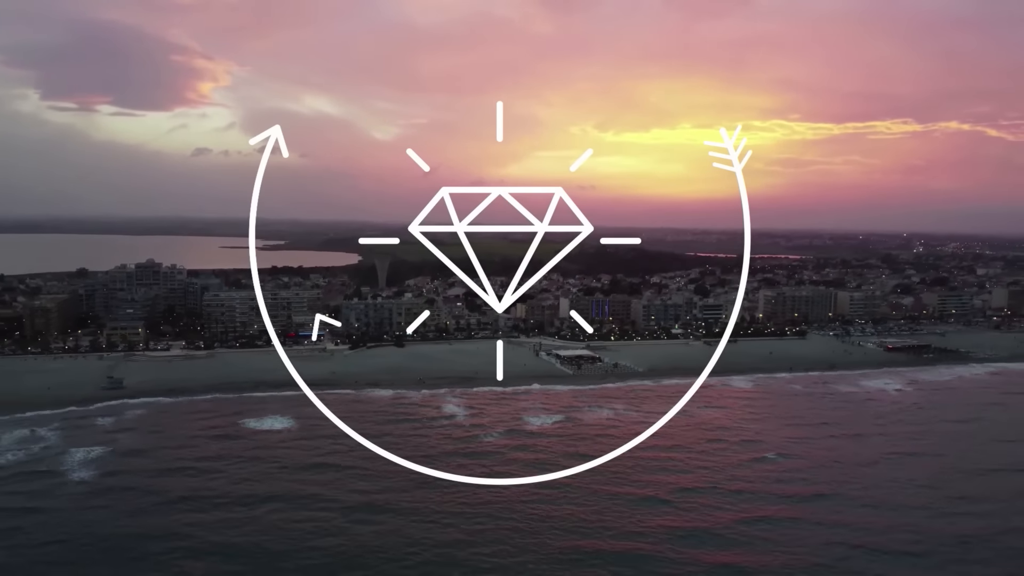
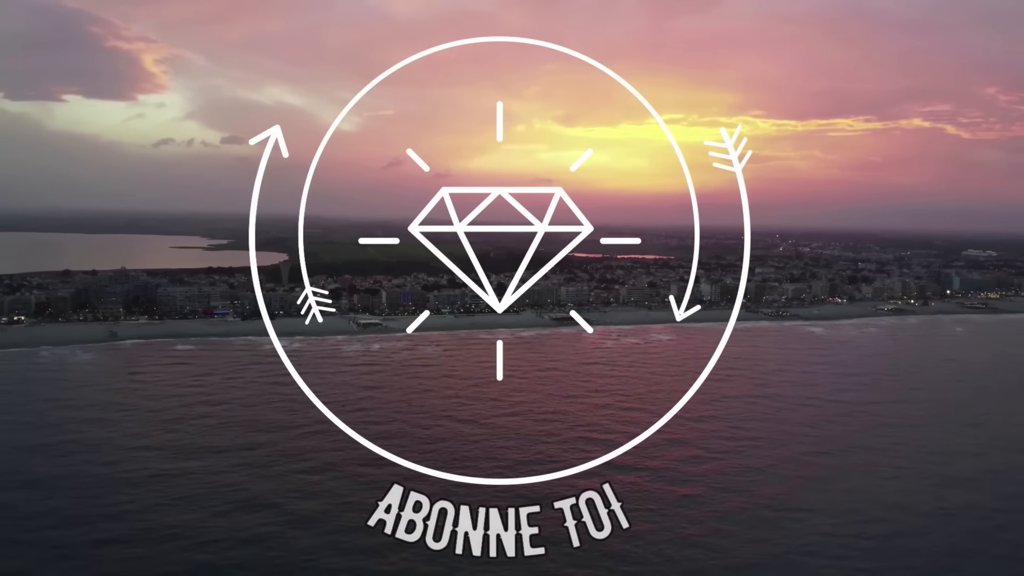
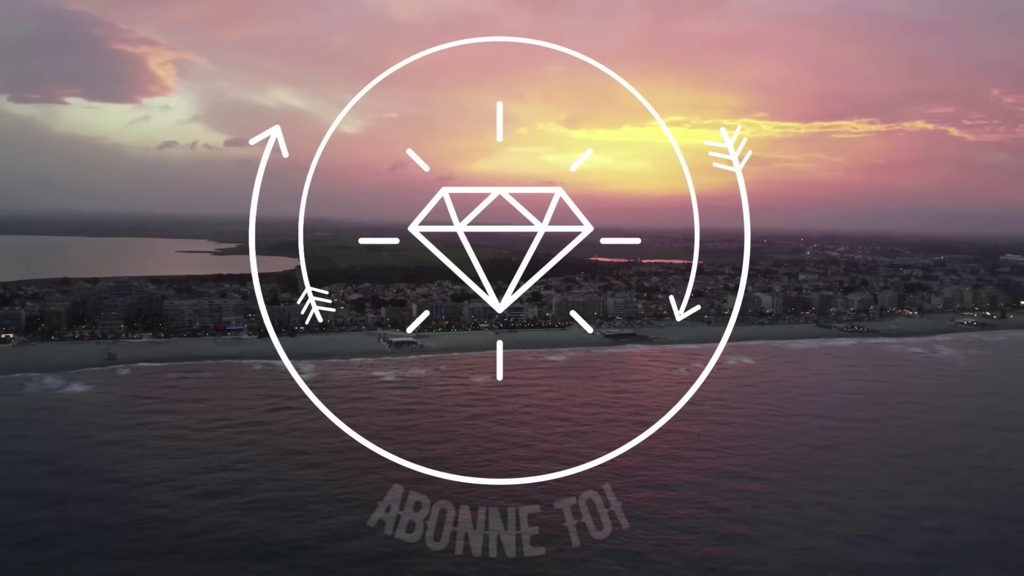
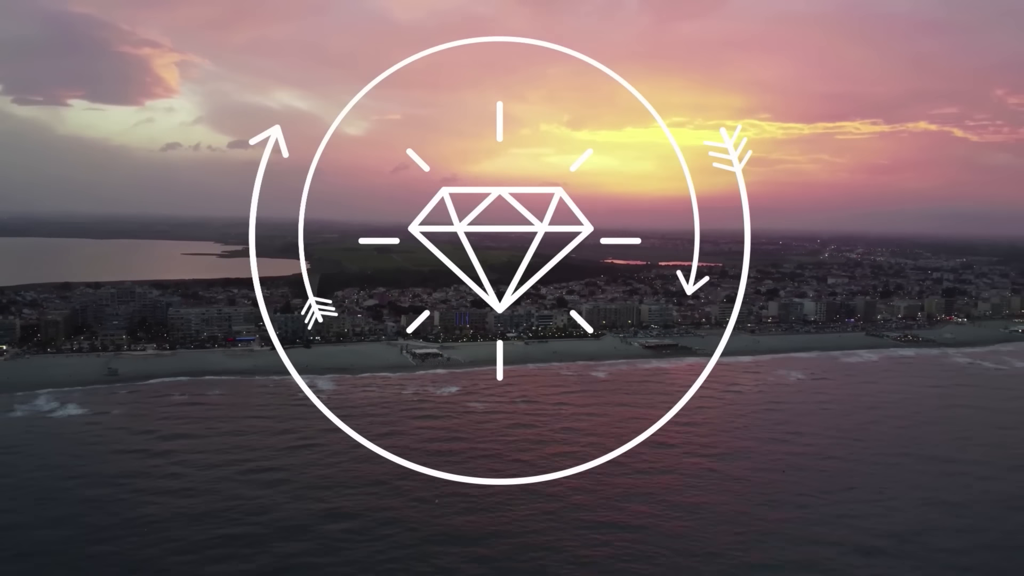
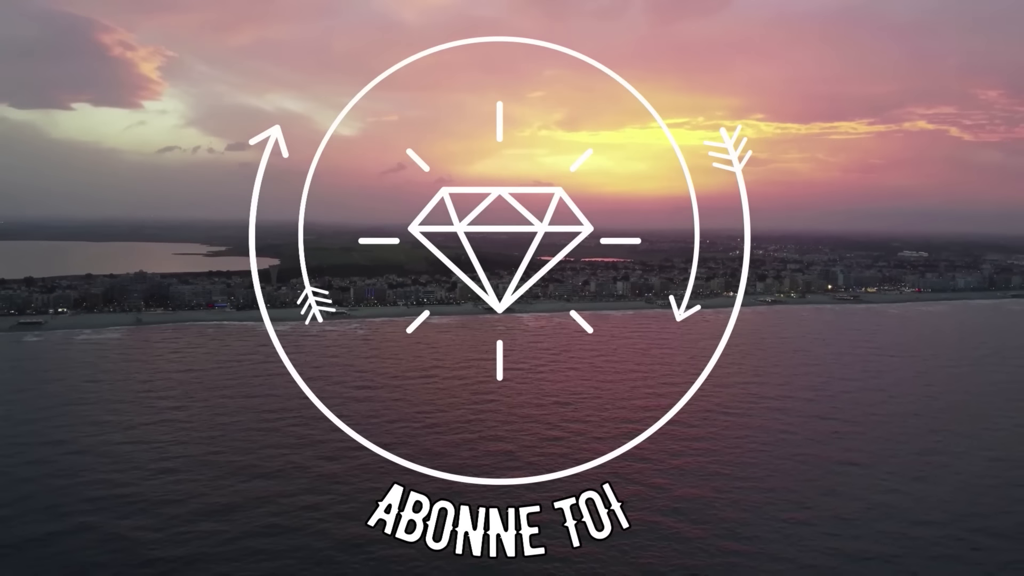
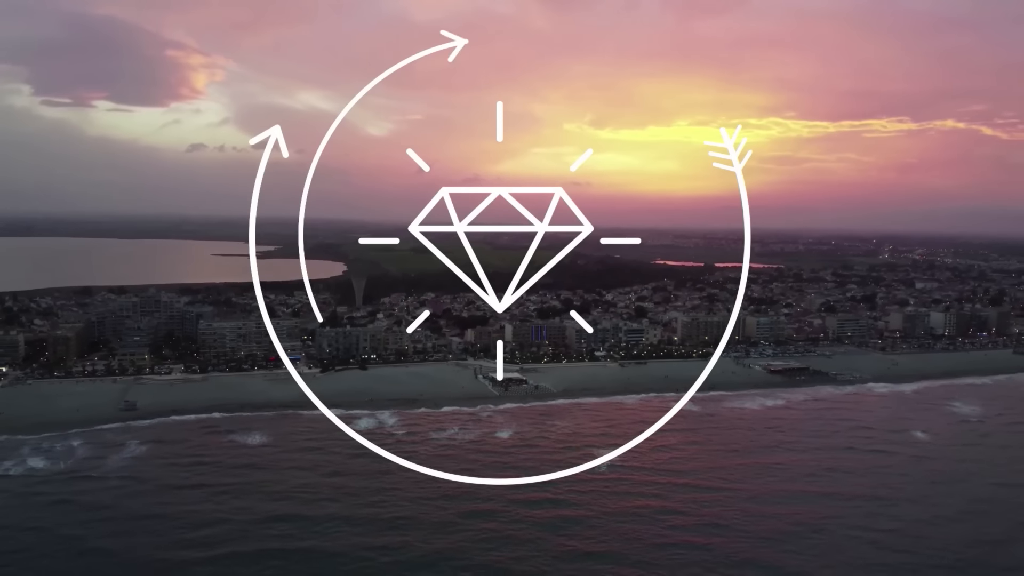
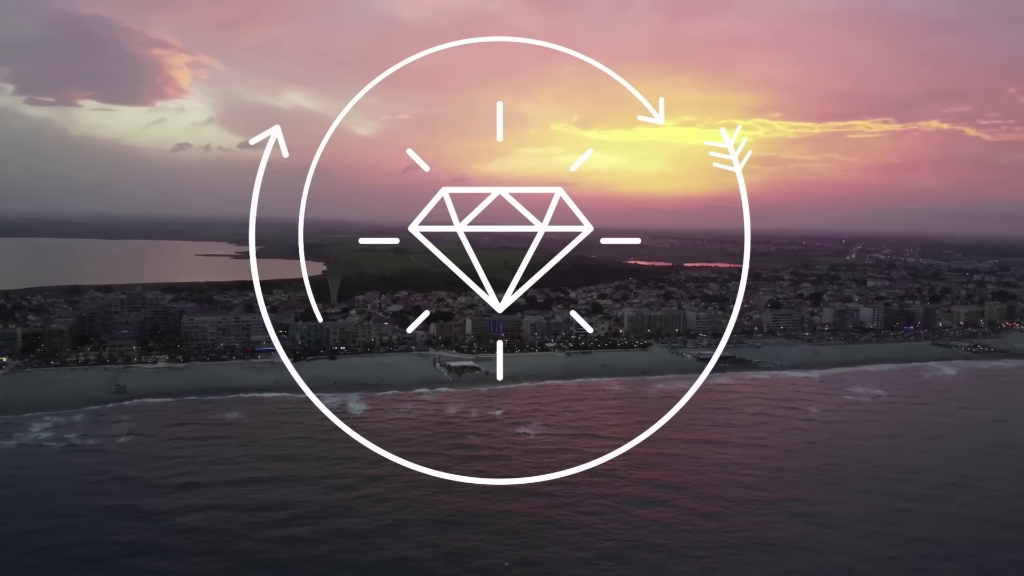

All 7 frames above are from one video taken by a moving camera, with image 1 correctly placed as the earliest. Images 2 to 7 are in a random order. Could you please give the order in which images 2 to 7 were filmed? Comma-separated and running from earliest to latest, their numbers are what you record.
6, 7, 4, 3, 2, 5
